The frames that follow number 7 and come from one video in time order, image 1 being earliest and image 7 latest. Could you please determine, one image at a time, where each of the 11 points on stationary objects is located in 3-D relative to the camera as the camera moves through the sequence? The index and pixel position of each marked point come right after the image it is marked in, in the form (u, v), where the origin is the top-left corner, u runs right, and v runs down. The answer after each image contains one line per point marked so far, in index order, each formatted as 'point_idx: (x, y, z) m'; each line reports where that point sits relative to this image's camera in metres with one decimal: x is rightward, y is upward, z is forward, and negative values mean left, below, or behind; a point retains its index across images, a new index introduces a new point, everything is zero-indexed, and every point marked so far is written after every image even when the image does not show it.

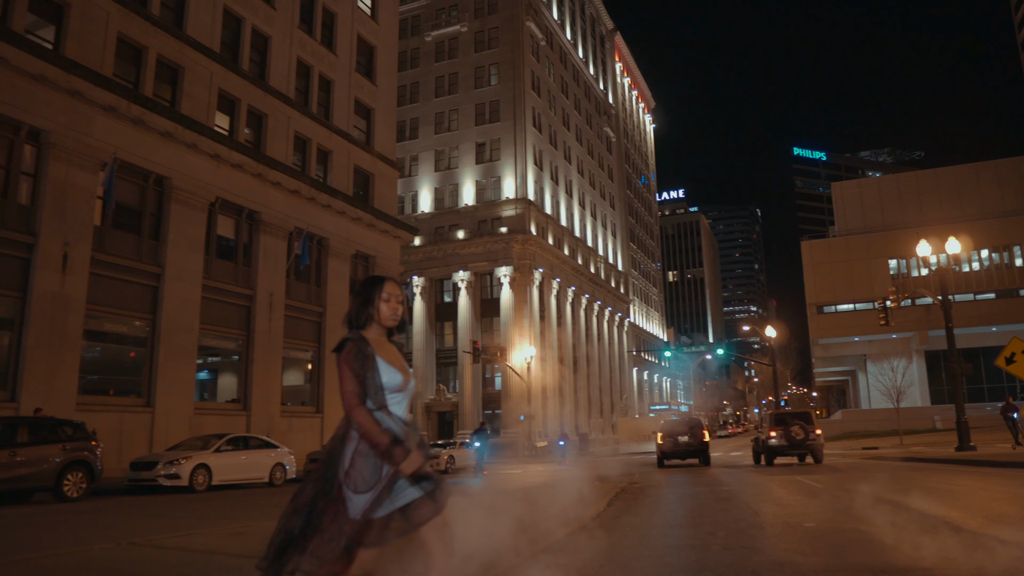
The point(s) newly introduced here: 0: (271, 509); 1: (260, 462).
0: (-3.9, -3.6, +12.0) m
1: (-6.6, -4.6, +19.6) m
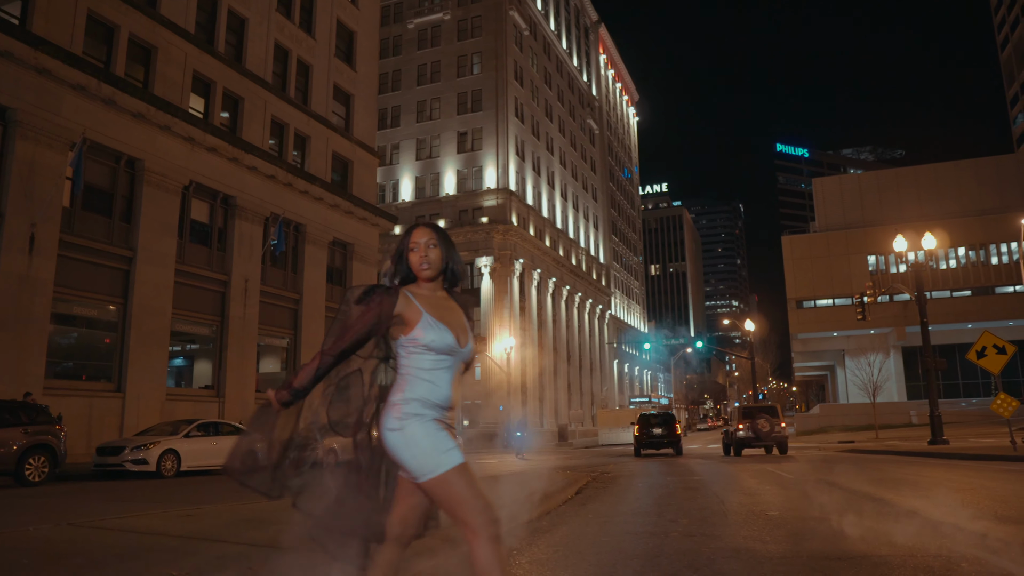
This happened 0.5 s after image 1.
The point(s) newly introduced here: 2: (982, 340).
0: (-4.4, -3.3, +11.8) m
1: (-7.3, -4.2, +19.4) m
2: (+10.9, -1.2, +17.4) m
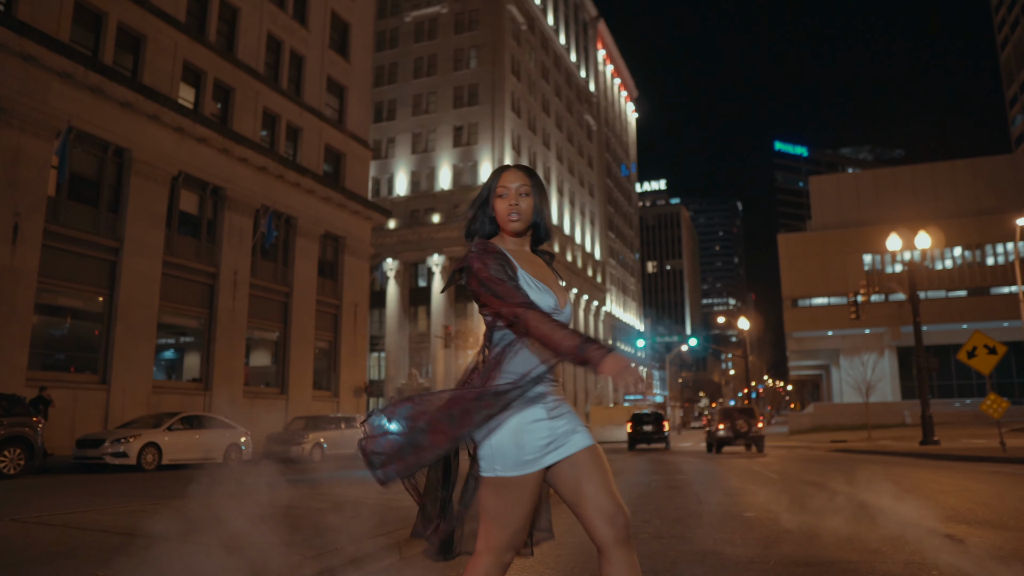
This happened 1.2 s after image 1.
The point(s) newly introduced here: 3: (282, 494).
0: (-4.7, -3.1, +11.6) m
1: (-7.6, -4.0, +19.2) m
2: (+10.6, -1.2, +17.2) m
3: (-3.3, -2.9, +10.6) m
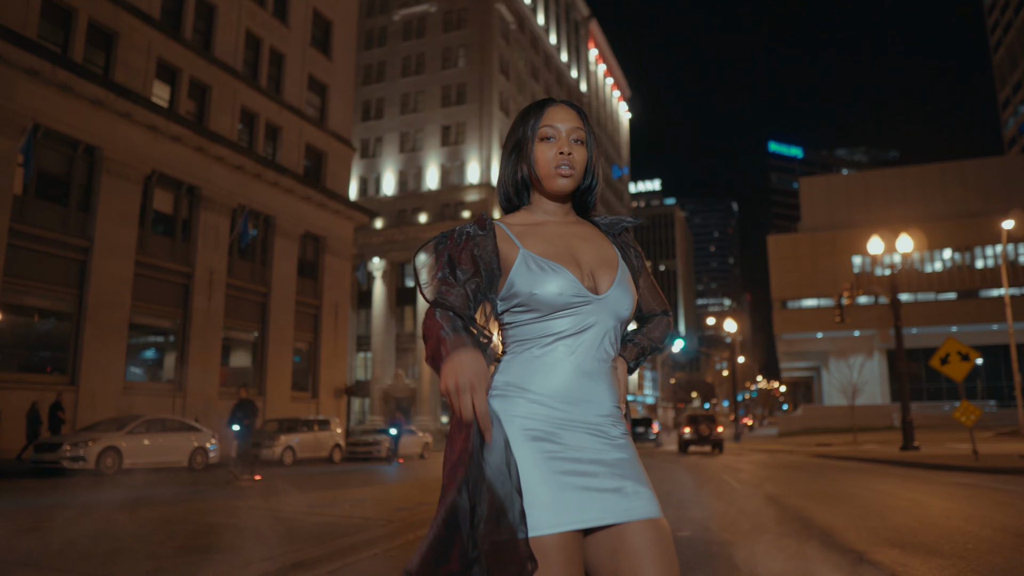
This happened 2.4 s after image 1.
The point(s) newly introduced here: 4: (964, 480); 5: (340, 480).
0: (-5.4, -3.2, +11.3) m
1: (-8.4, -4.0, +18.9) m
2: (+9.9, -1.3, +17.0) m
3: (-4.0, -2.9, +10.3) m
4: (+7.6, -3.2, +12.6) m
5: (-3.6, -3.9, +15.5) m
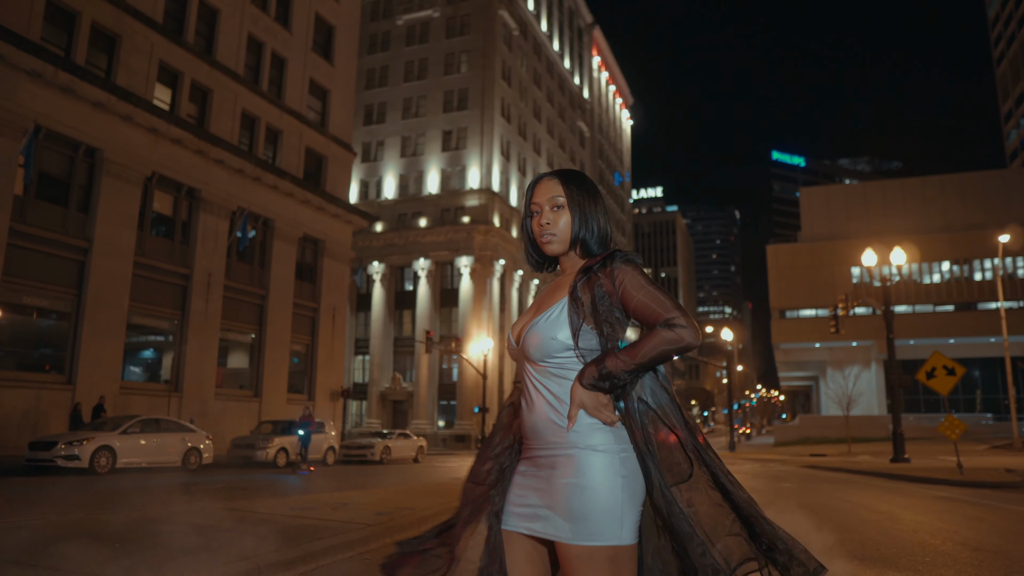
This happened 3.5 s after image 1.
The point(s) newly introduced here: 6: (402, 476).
0: (-5.7, -3.2, +11.5) m
1: (-8.6, -4.0, +19.1) m
2: (+9.7, -1.7, +17.2) m
3: (-4.2, -3.0, +10.4) m
4: (+7.4, -3.5, +12.8) m
5: (-3.8, -4.0, +15.6) m
6: (-2.6, -4.6, +18.0) m
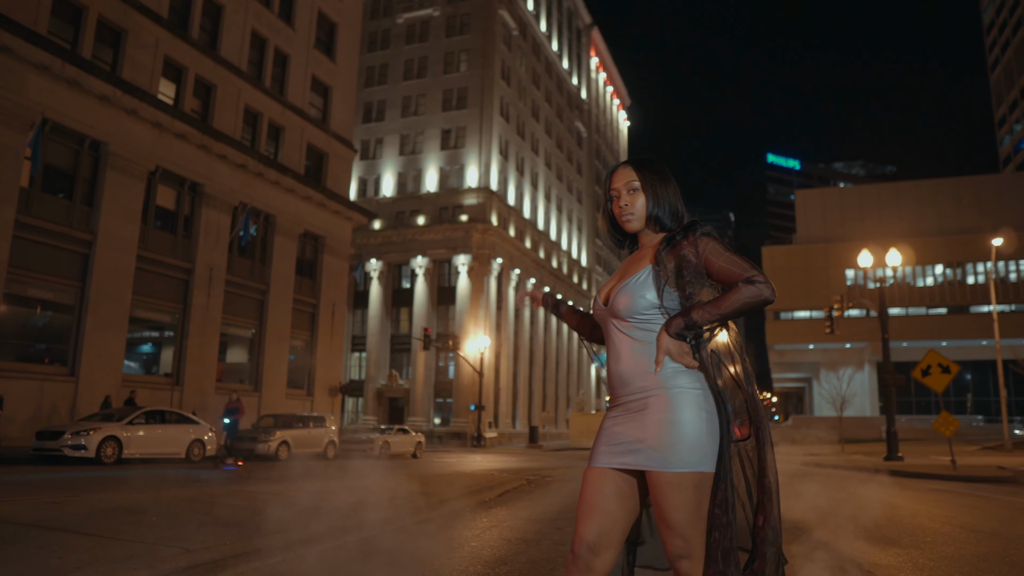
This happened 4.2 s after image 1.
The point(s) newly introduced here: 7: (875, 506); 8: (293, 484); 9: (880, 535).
0: (-5.6, -3.1, +11.7) m
1: (-8.6, -3.9, +19.2) m
2: (+9.7, -1.7, +17.5) m
3: (-4.1, -2.9, +10.7) m
4: (+7.5, -3.5, +13.1) m
5: (-3.8, -3.9, +15.9) m
6: (-2.6, -4.4, +18.3) m
7: (+4.5, -2.7, +9.3) m
8: (-3.4, -3.1, +11.6) m
9: (+3.3, -2.2, +6.7) m
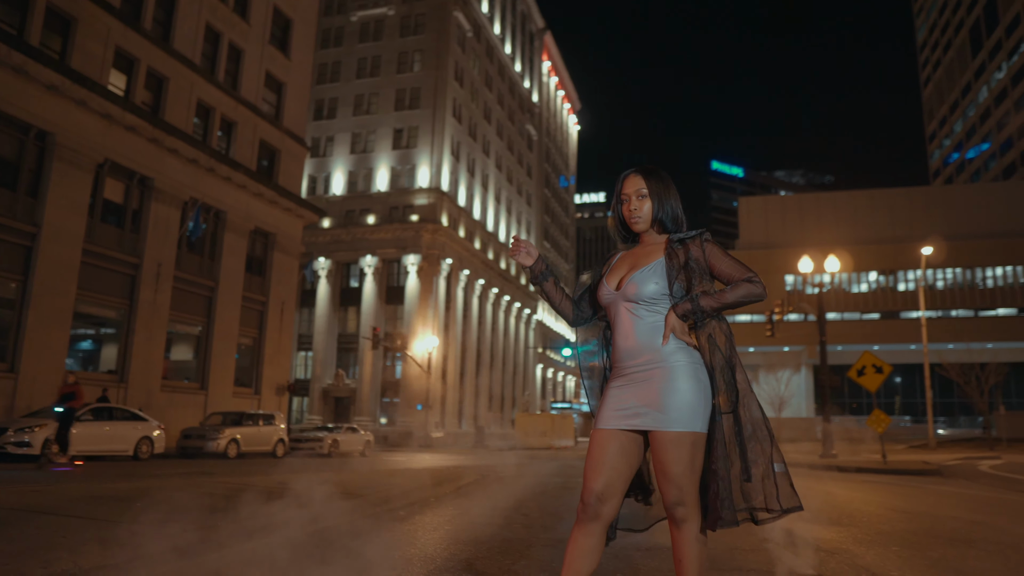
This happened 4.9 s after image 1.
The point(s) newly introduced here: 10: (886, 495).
0: (-6.2, -3.0, +11.7) m
1: (-9.8, -3.7, +19.0) m
2: (+8.7, -1.8, +18.5) m
3: (-4.7, -2.8, +10.7) m
4: (+6.7, -3.6, +14.0) m
5: (-4.7, -3.8, +15.9) m
6: (-3.7, -4.4, +18.4) m
7: (+4.0, -2.8, +9.9) m
8: (-4.0, -3.0, +11.7) m
9: (+3.0, -2.2, +7.3) m
10: (+4.8, -2.7, +9.7) m
